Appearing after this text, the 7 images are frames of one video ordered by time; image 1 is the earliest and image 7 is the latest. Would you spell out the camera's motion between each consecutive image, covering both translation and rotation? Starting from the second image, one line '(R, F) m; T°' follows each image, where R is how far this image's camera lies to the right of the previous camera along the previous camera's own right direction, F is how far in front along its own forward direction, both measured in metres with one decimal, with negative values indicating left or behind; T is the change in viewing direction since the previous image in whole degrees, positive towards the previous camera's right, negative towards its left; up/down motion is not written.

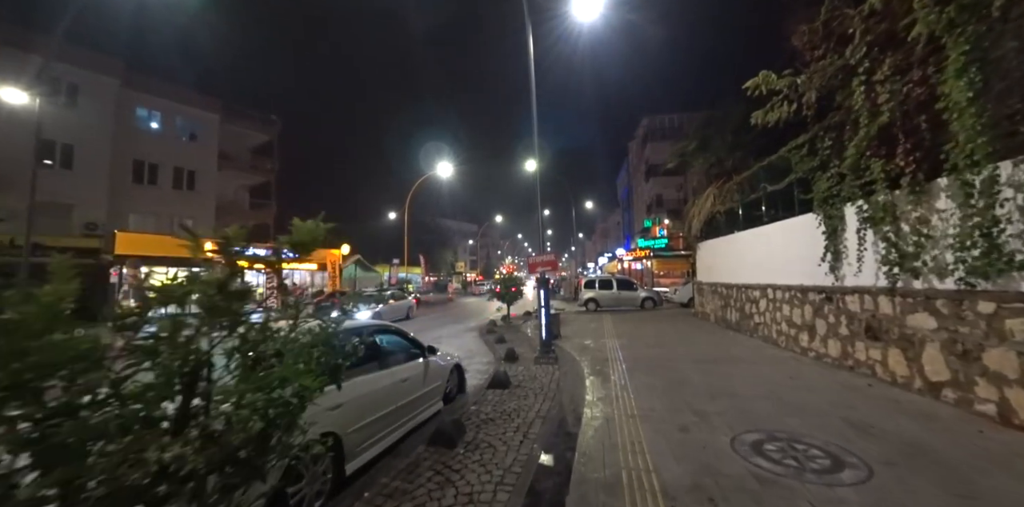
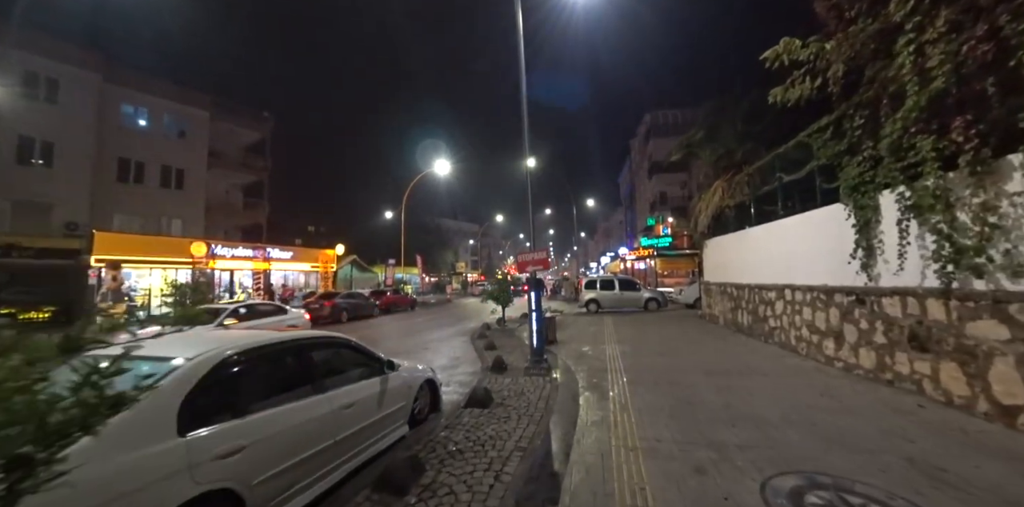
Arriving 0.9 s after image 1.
(+0.4, +1.0) m; 0°
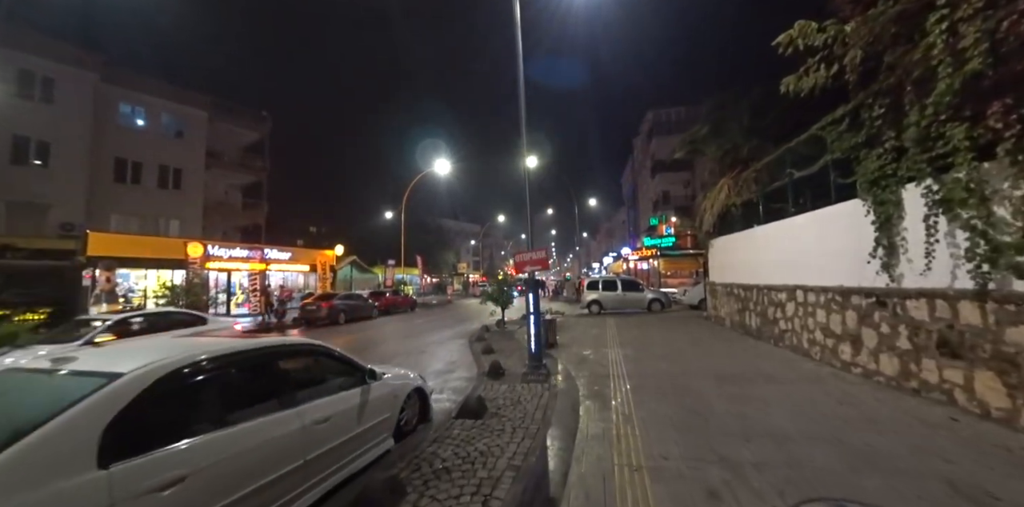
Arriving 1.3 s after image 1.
(+0.1, +0.4) m; 0°
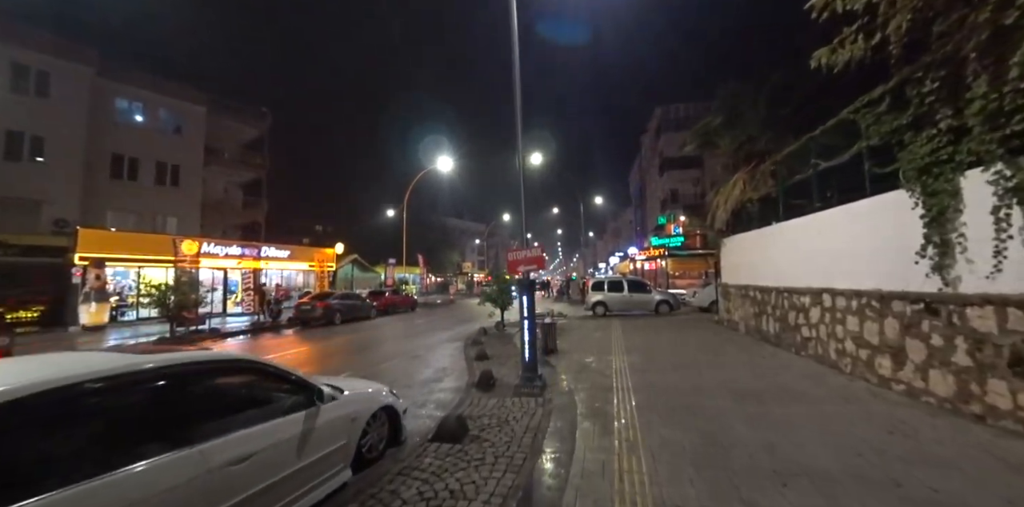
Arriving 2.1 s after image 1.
(+0.3, +0.9) m; -1°
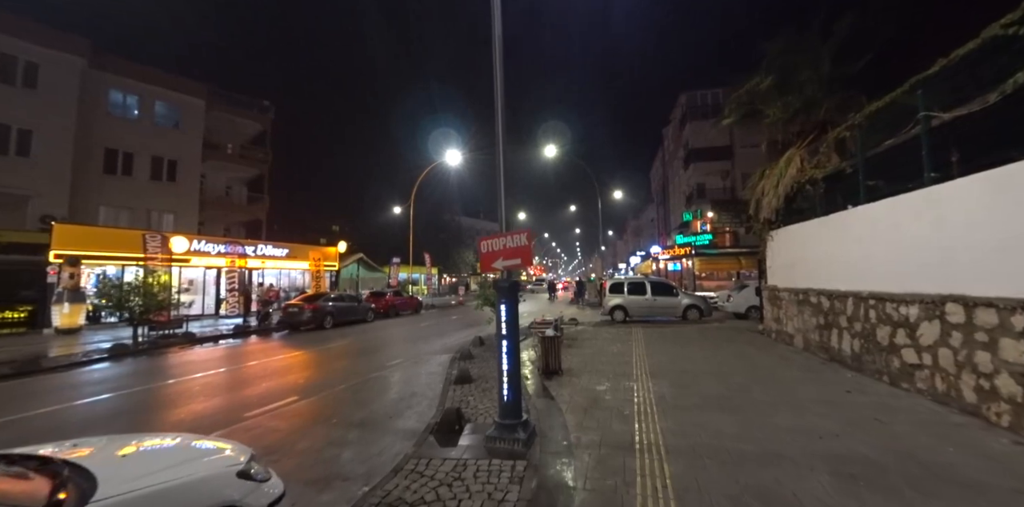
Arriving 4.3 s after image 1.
(+0.6, +2.4) m; -3°
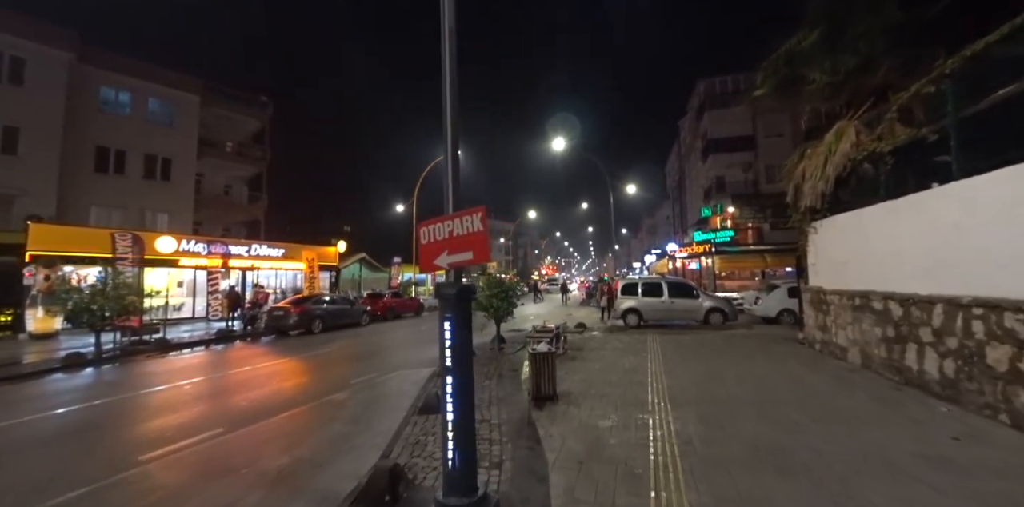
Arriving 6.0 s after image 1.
(+0.6, +1.8) m; -2°
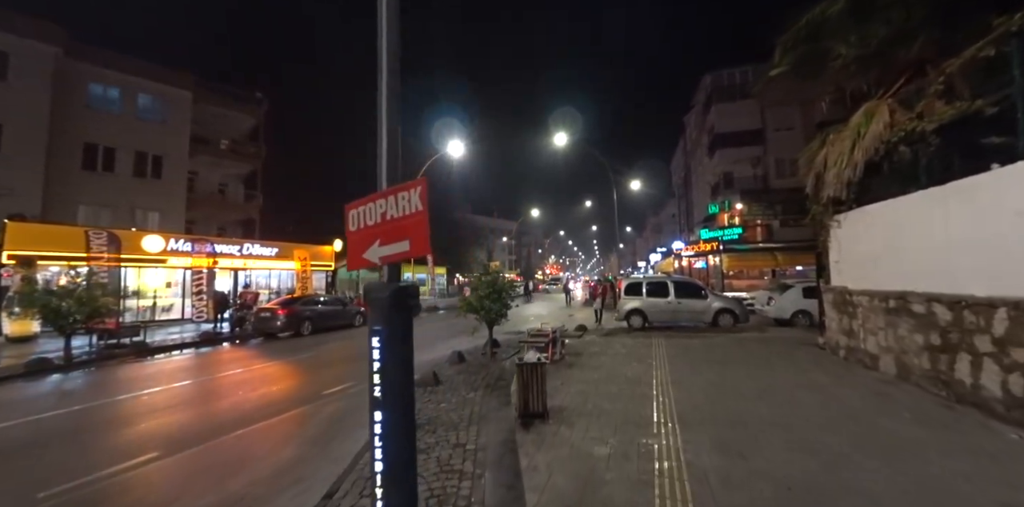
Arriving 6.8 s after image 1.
(+0.3, +0.9) m; -1°
